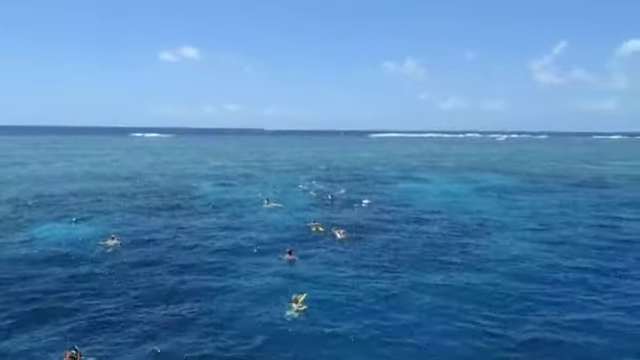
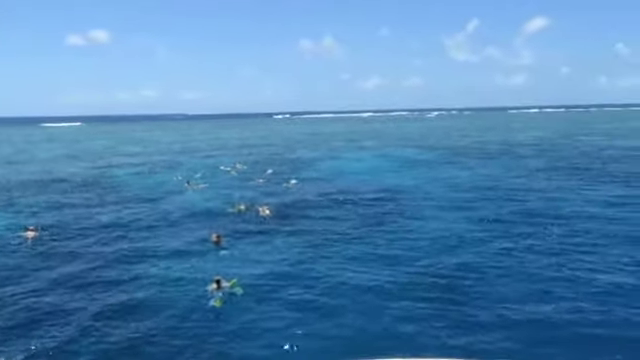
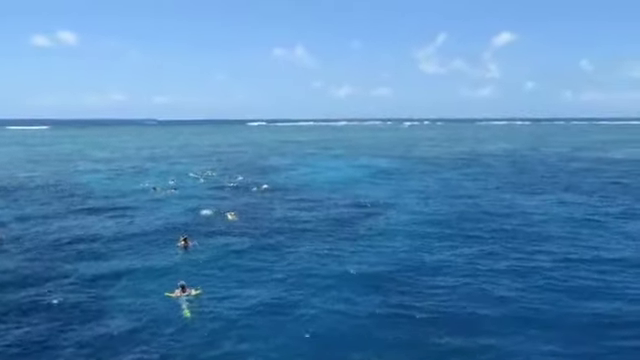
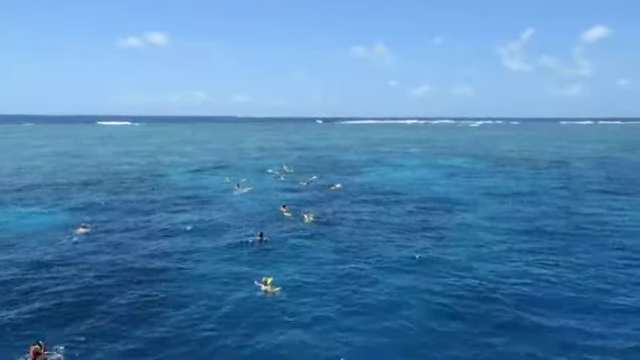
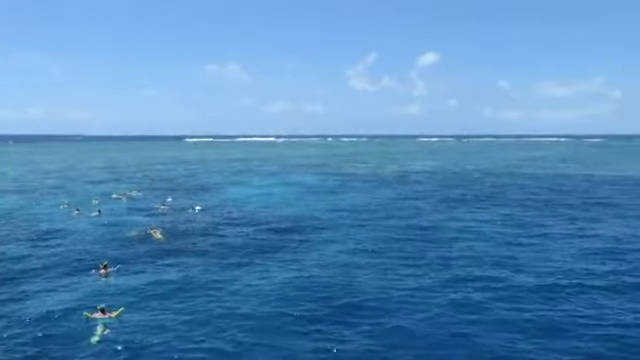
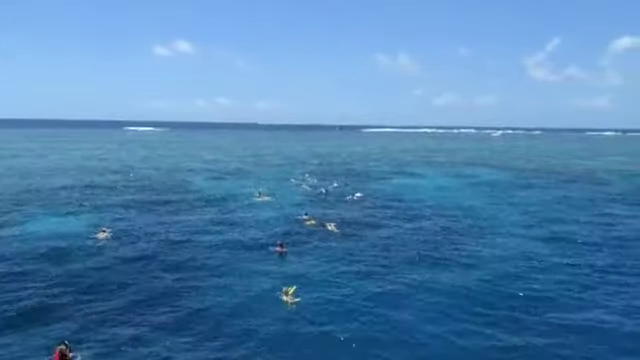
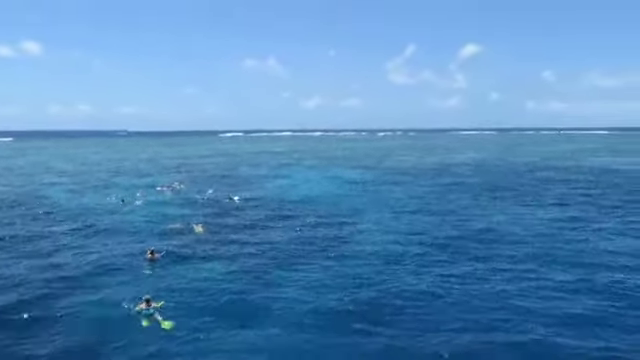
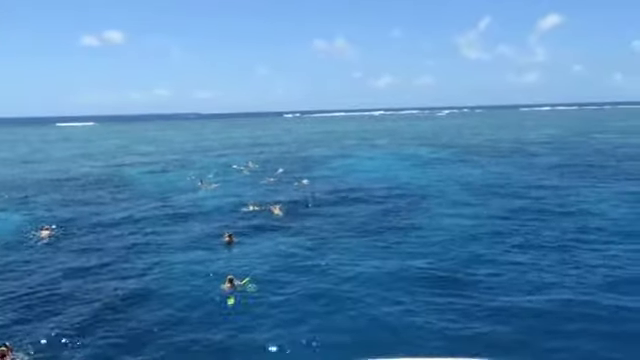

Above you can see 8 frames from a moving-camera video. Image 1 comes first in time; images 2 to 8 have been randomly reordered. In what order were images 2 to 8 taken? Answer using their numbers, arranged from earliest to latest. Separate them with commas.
6, 4, 8, 2, 3, 7, 5
